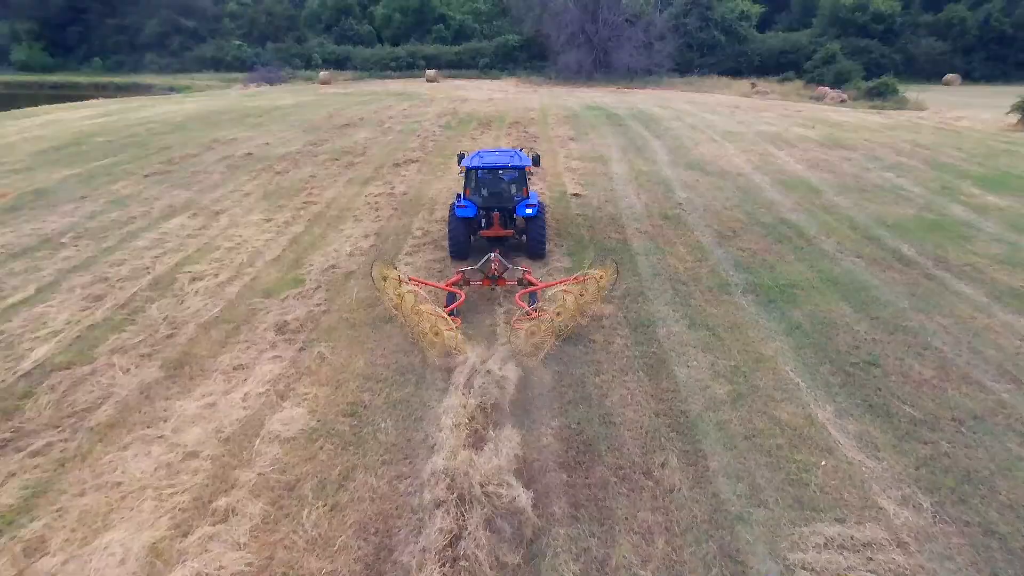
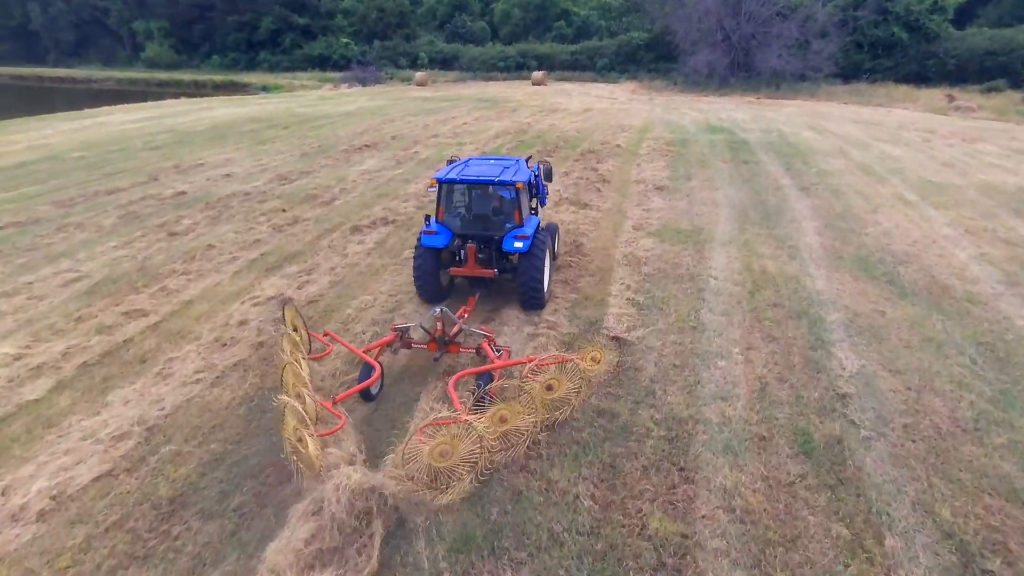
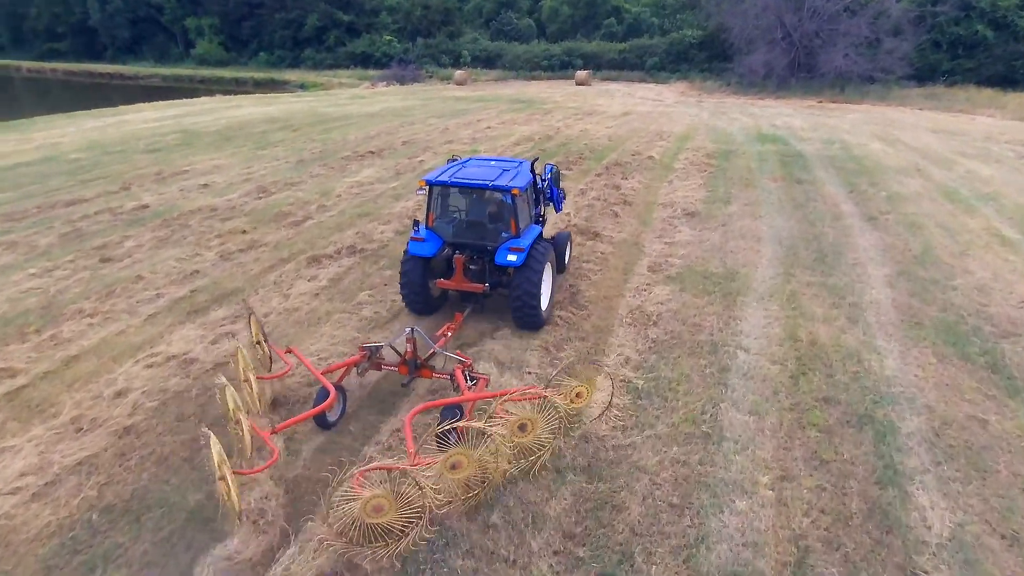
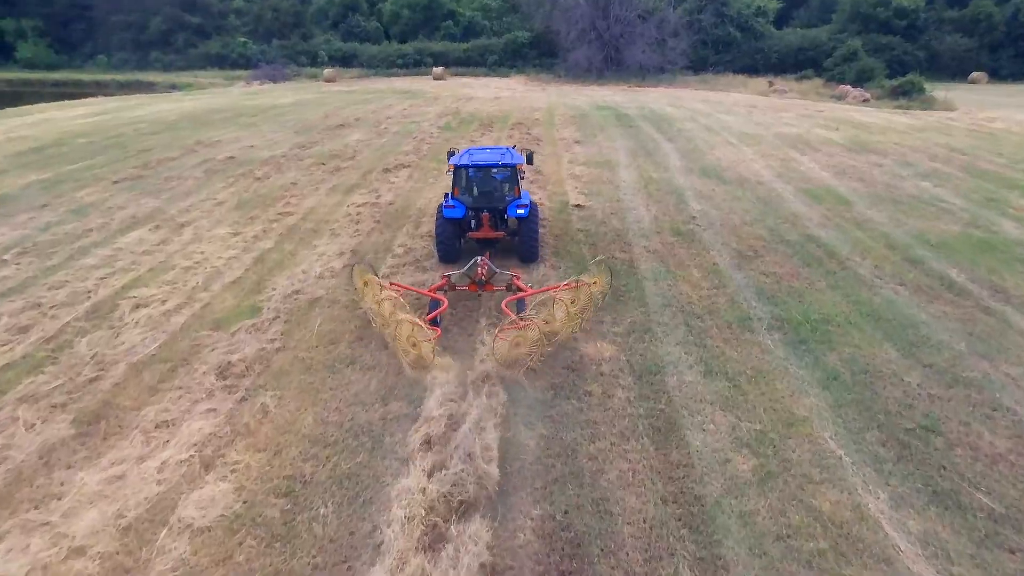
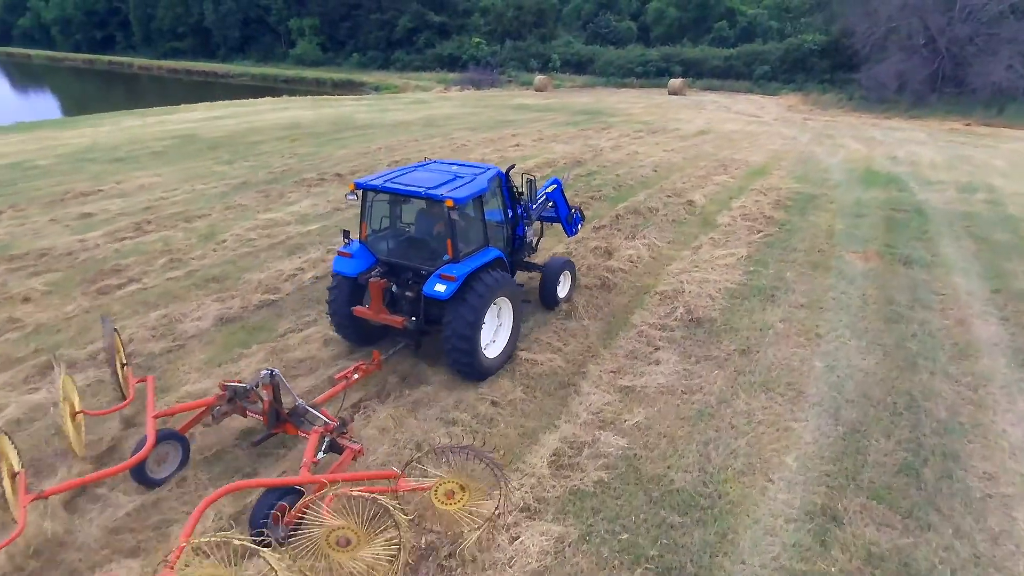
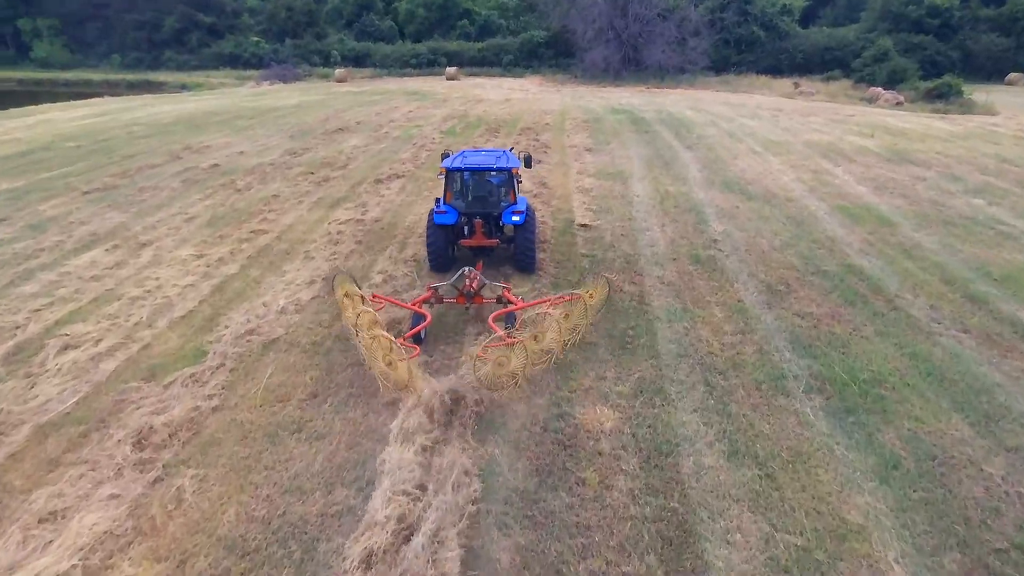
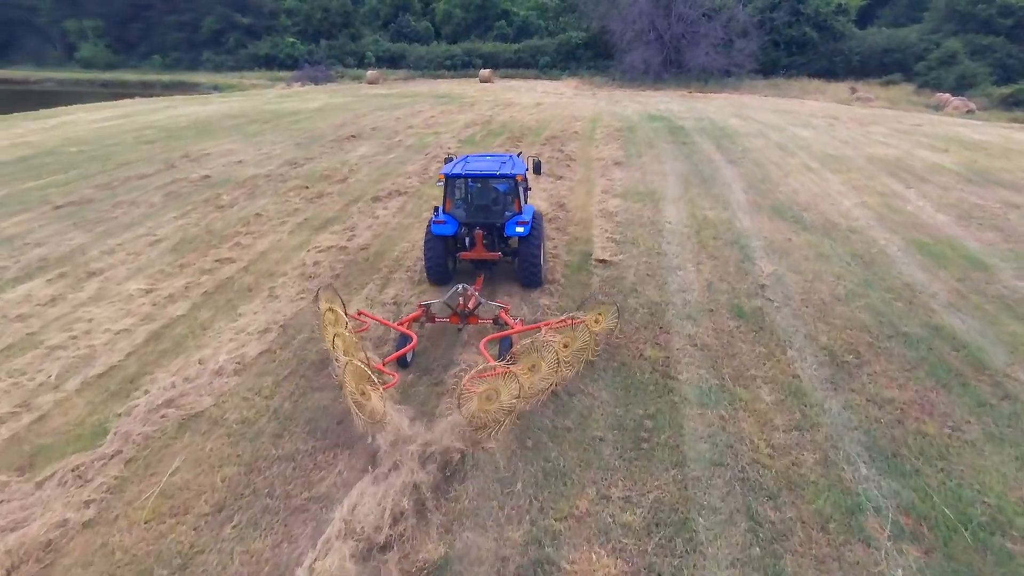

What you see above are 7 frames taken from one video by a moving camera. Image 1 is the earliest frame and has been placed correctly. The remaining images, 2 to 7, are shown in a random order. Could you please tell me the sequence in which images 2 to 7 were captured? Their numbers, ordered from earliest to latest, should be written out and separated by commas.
4, 6, 7, 2, 3, 5
